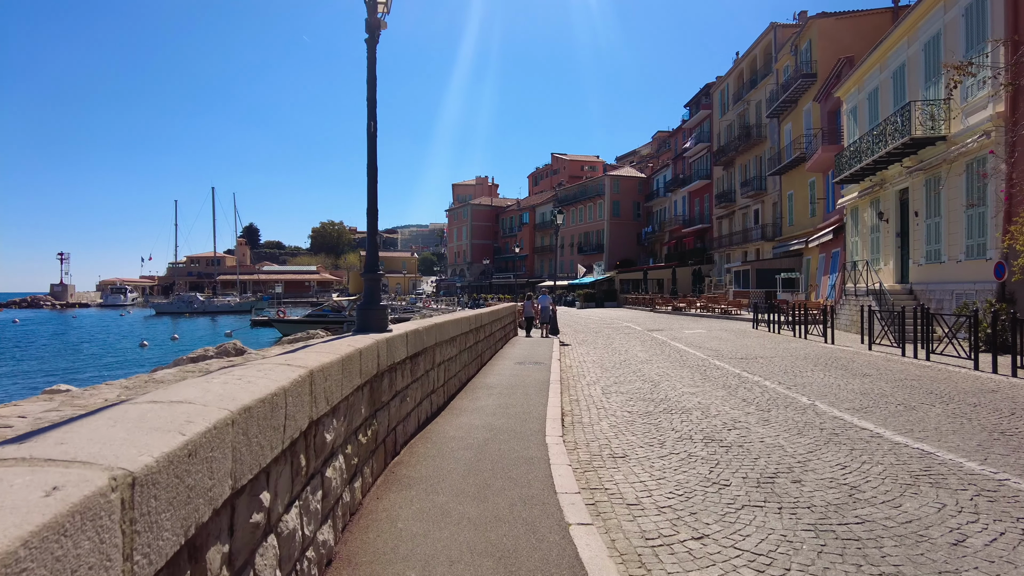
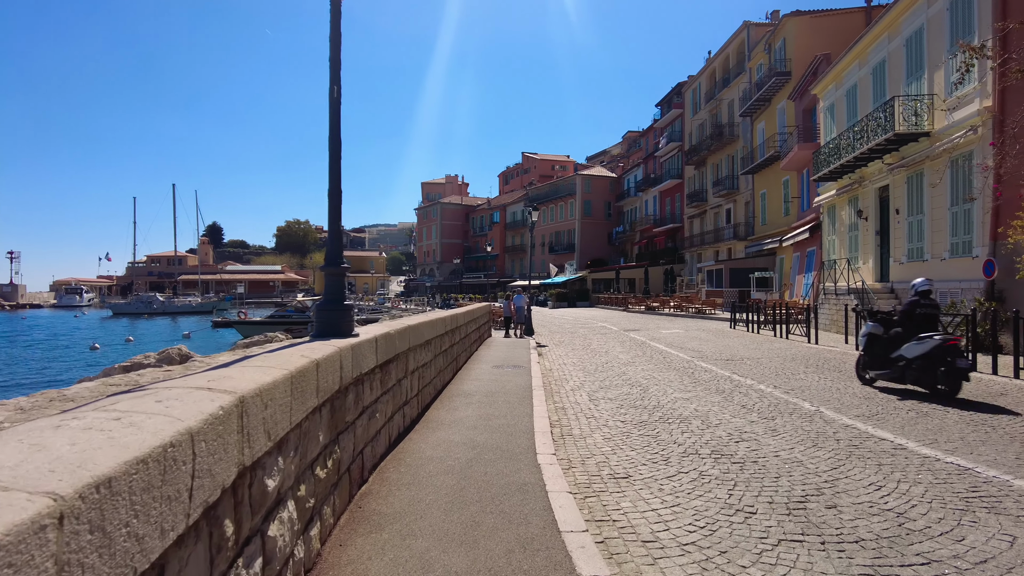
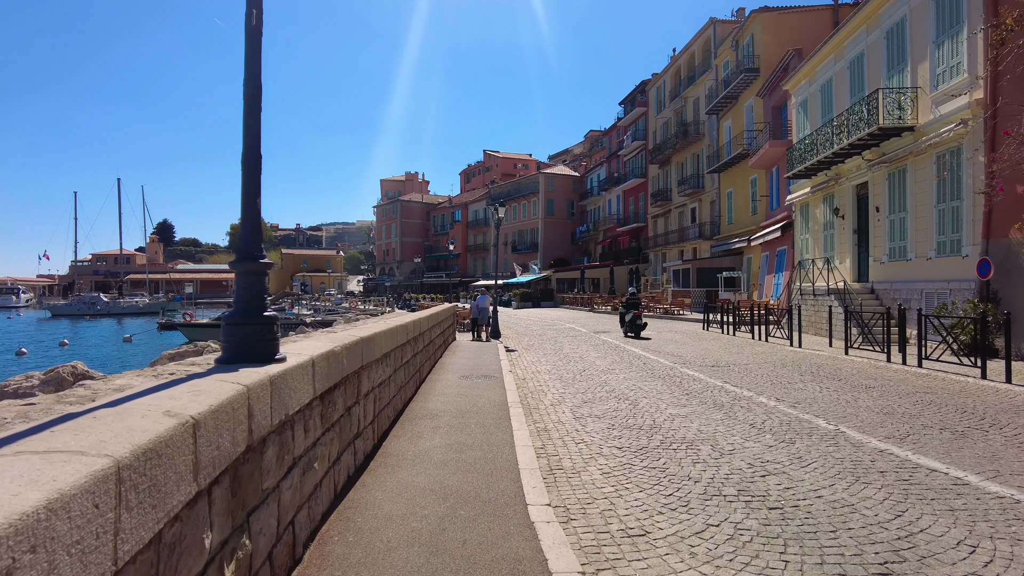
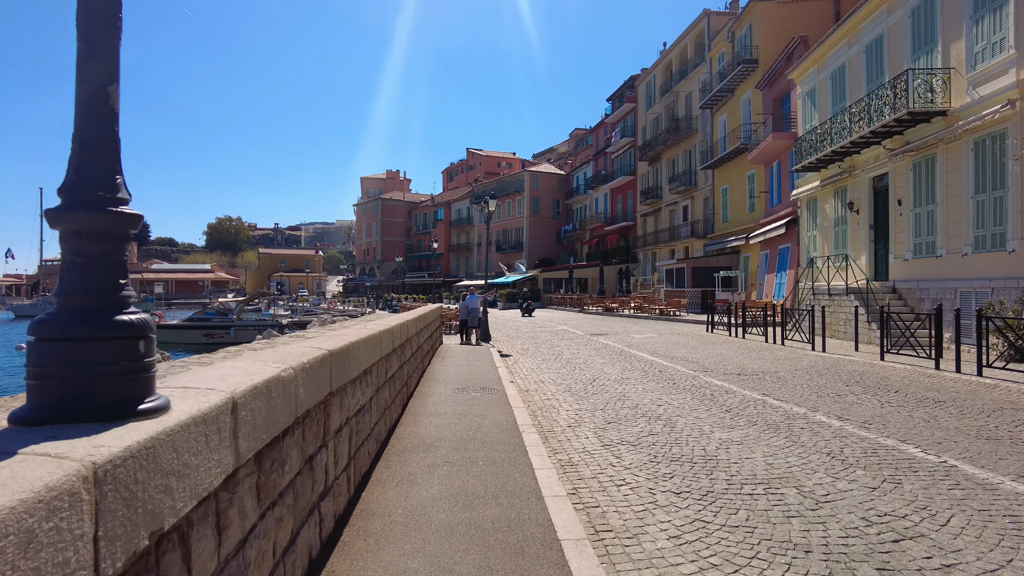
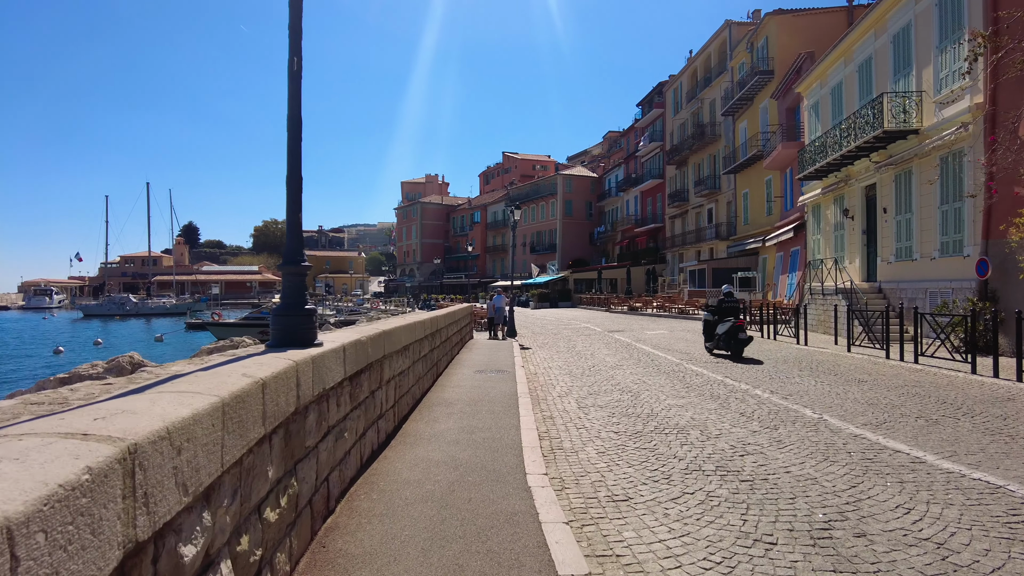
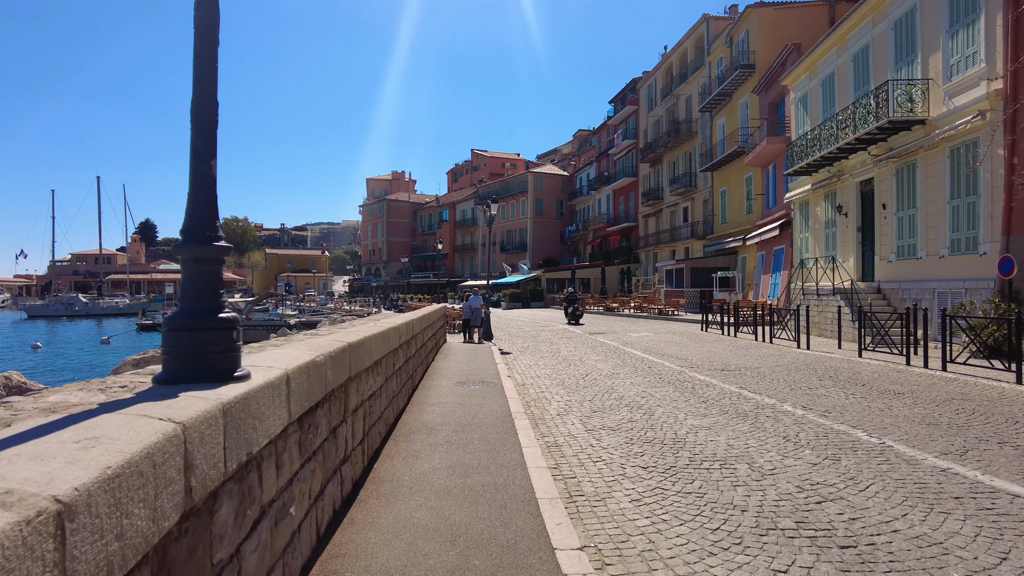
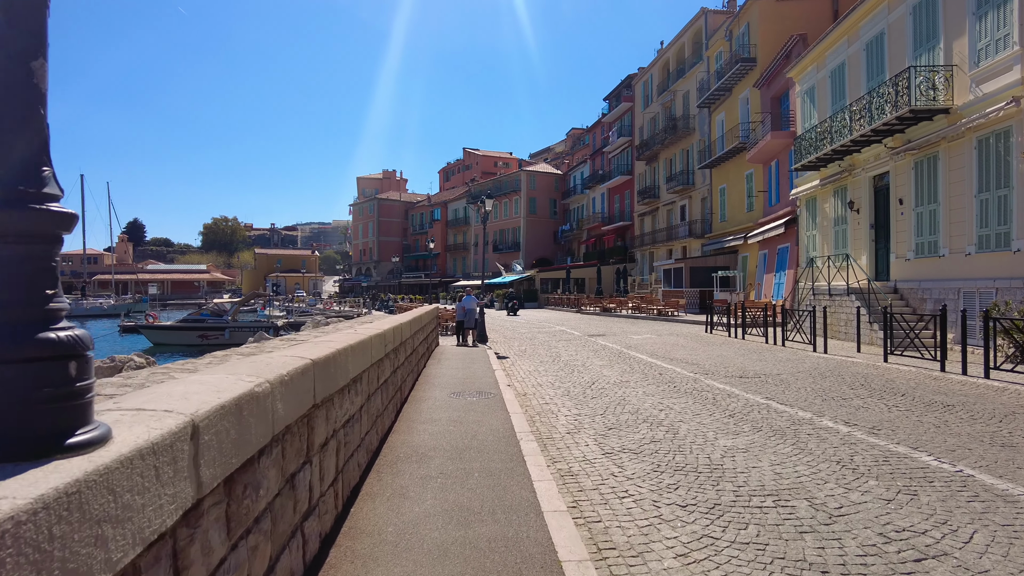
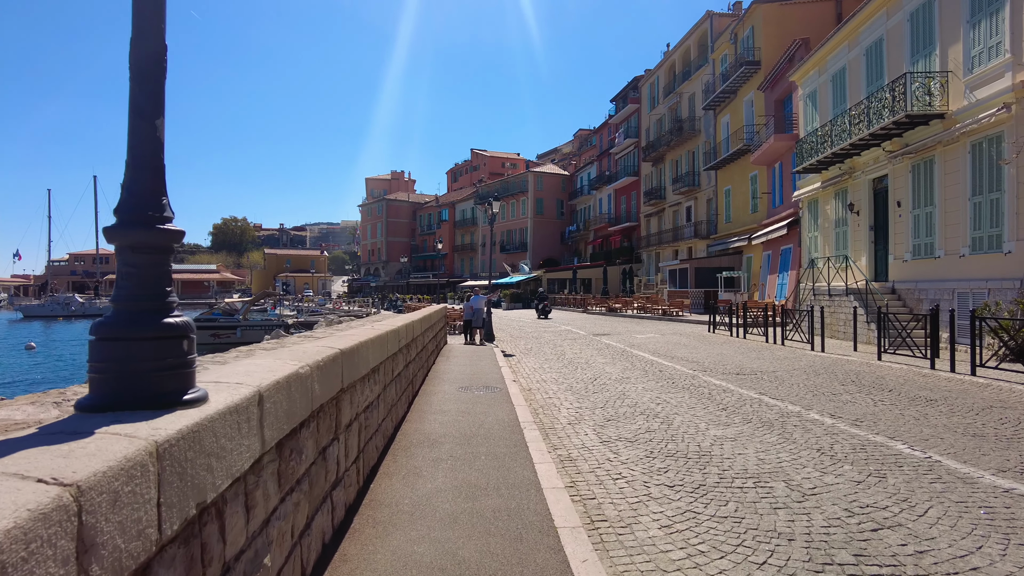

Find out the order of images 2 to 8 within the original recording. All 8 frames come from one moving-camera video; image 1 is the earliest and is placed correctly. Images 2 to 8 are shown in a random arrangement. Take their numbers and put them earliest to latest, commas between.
2, 5, 3, 6, 8, 4, 7
